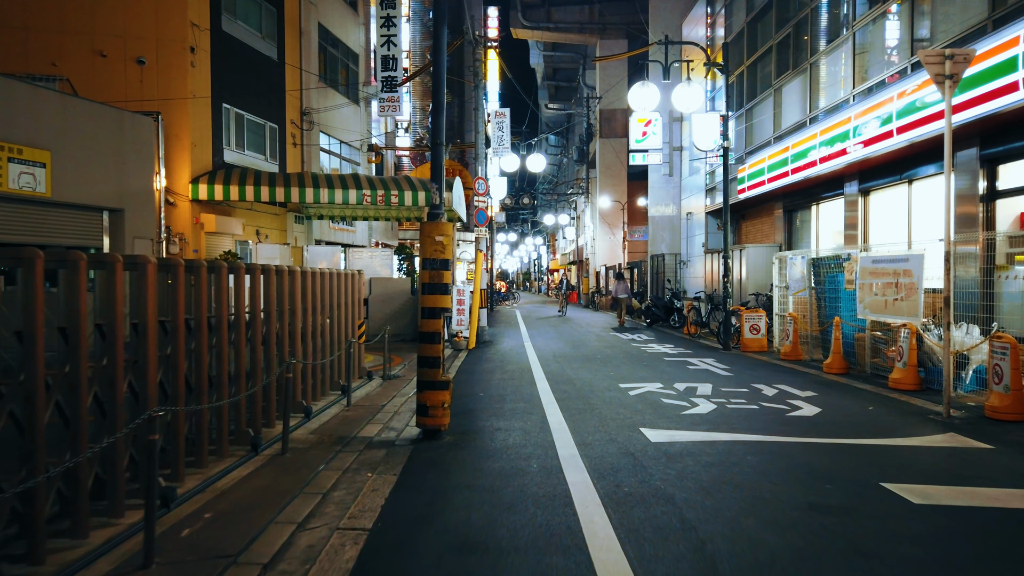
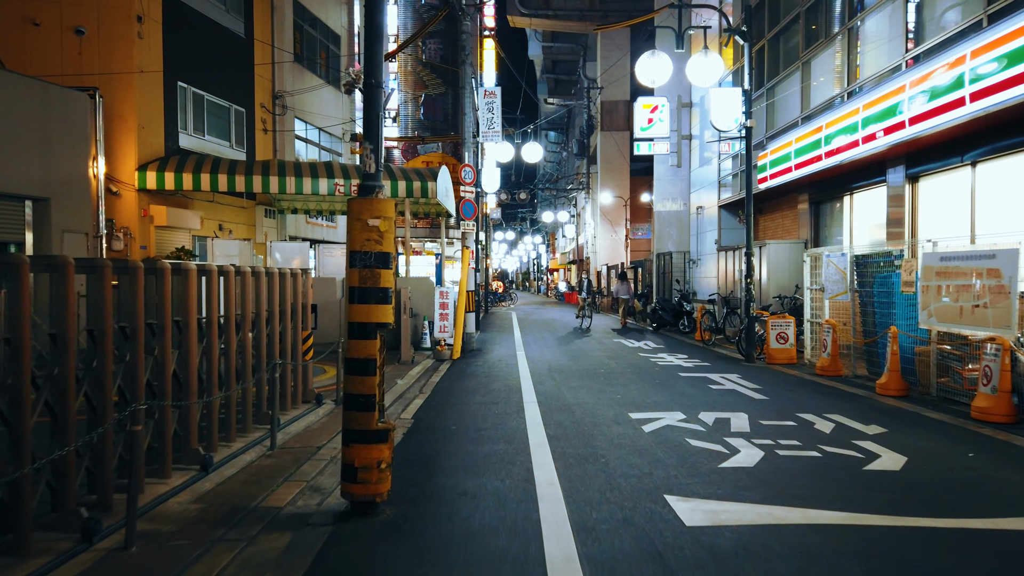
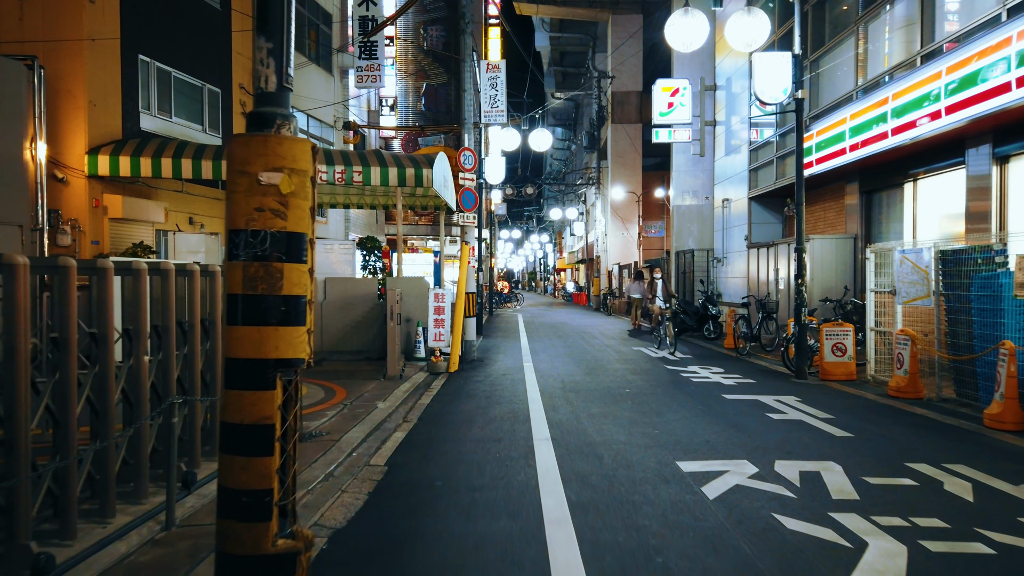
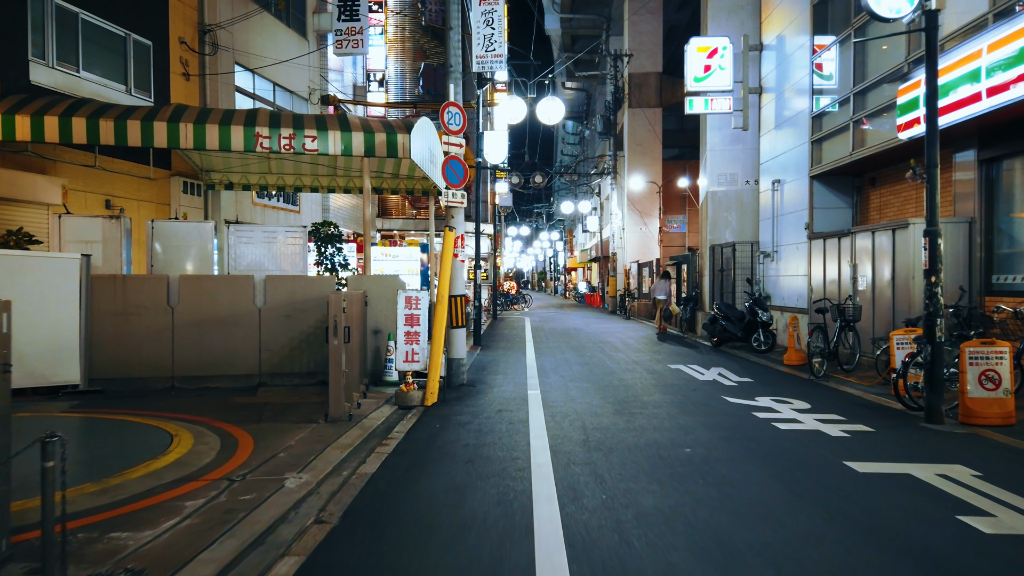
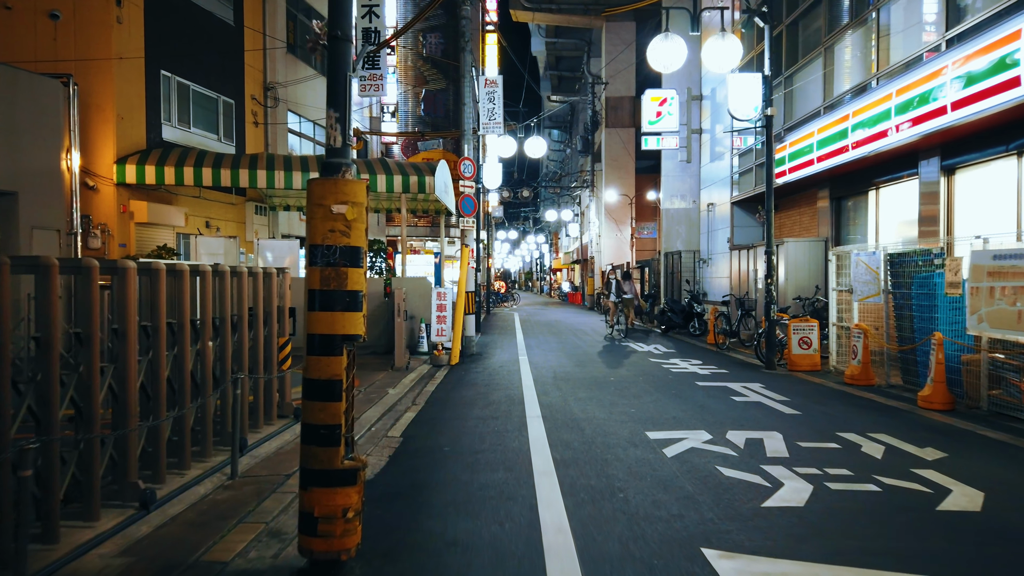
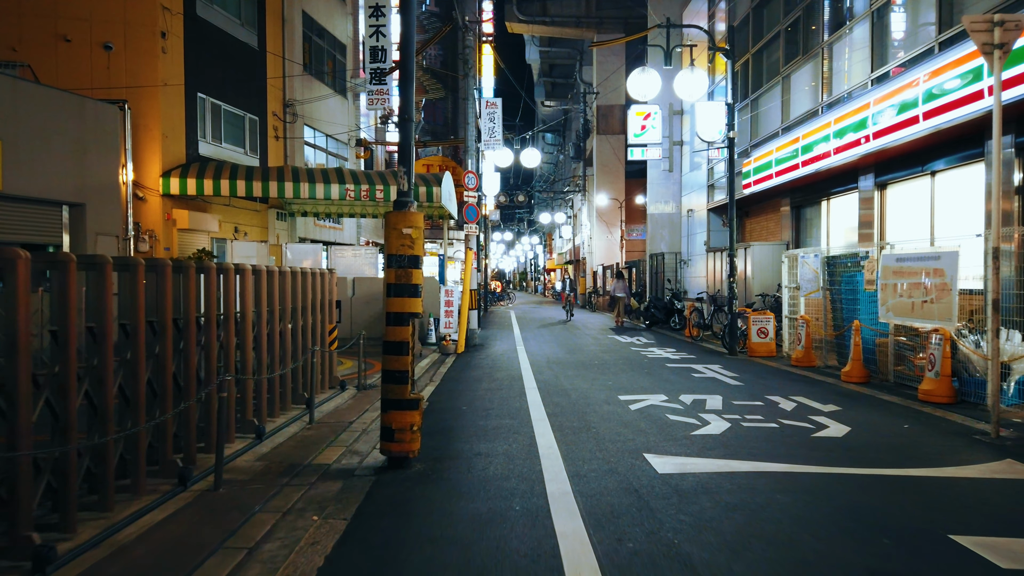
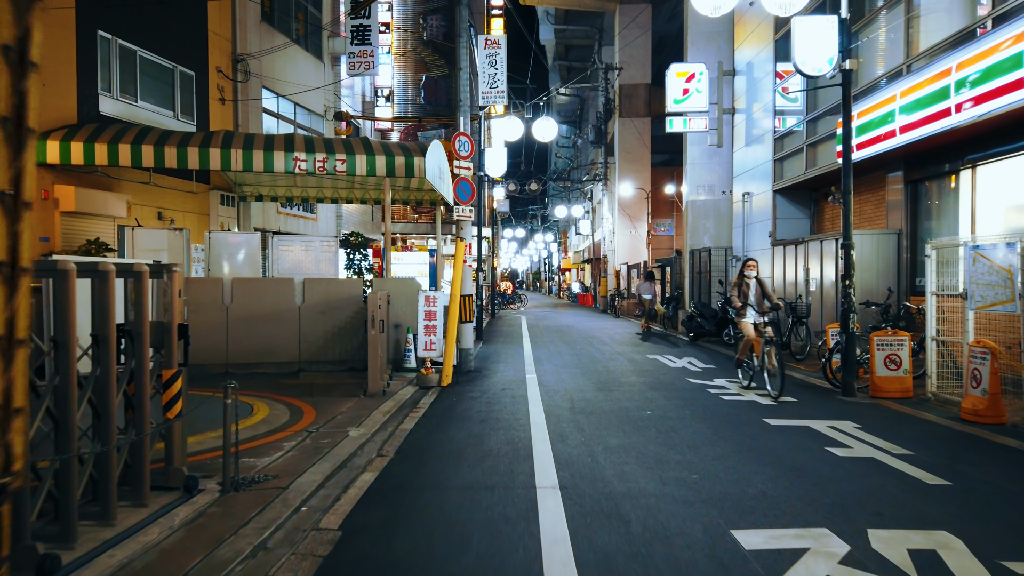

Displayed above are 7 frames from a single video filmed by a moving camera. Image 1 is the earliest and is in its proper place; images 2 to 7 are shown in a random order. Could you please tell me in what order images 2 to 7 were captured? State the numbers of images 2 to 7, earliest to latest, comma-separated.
6, 2, 5, 3, 7, 4
